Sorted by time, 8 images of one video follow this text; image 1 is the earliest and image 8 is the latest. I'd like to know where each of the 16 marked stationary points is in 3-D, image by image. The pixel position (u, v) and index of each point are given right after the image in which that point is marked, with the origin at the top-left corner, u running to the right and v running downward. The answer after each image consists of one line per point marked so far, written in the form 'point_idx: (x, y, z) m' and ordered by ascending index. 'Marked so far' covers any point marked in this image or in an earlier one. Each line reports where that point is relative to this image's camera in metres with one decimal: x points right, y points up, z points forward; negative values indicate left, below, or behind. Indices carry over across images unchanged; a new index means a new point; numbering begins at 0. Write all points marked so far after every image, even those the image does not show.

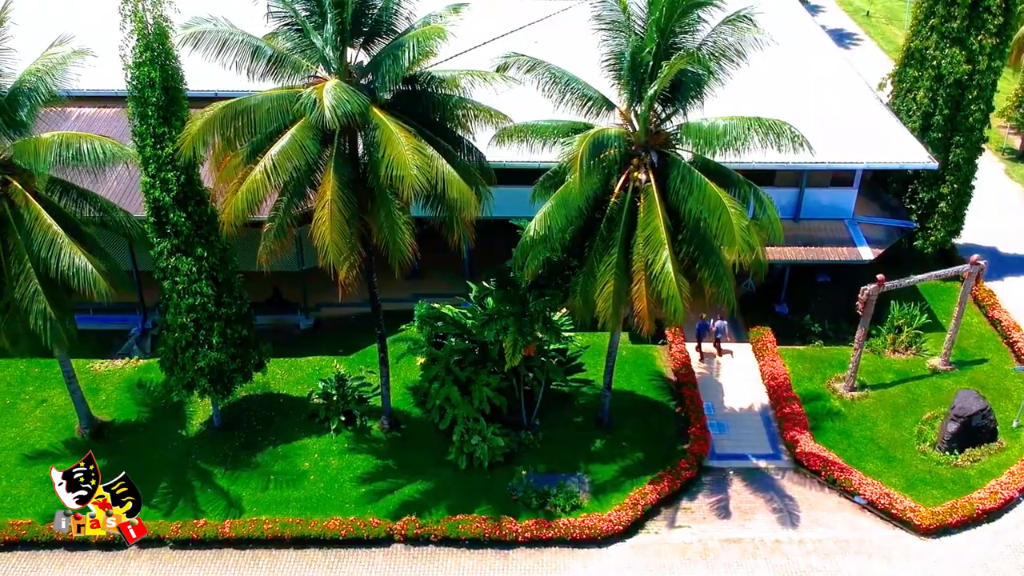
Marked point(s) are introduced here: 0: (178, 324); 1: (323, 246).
0: (-10.7, -1.2, +19.4) m
1: (-4.8, +1.0, +15.6) m
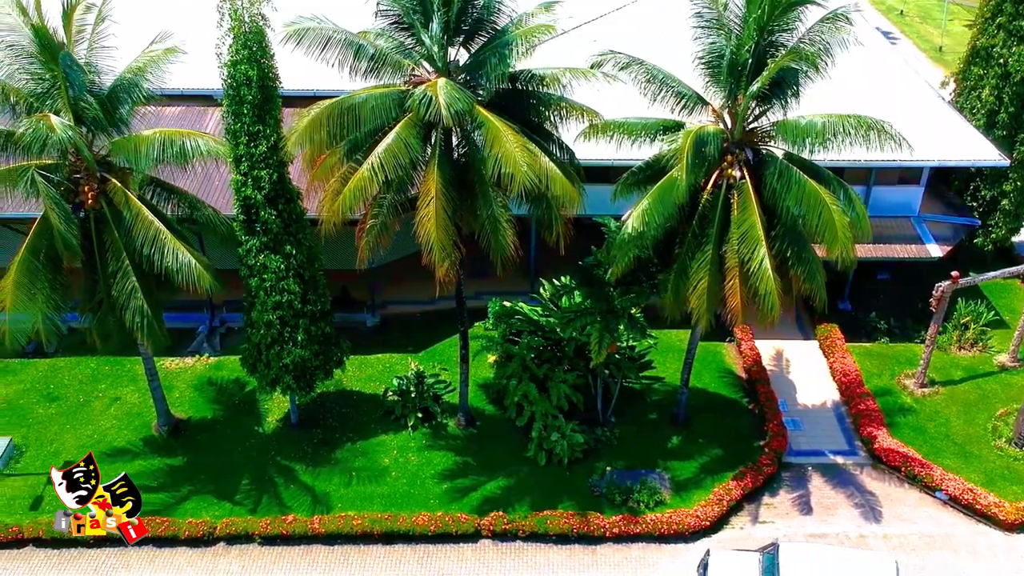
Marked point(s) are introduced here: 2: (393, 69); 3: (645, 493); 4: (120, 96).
0: (-8.0, -1.1, +19.5) m
1: (-2.1, +1.1, +15.7) m
2: (-3.2, +5.9, +16.3) m
3: (+4.2, -6.6, +19.5) m
4: (-10.7, +5.3, +16.8) m
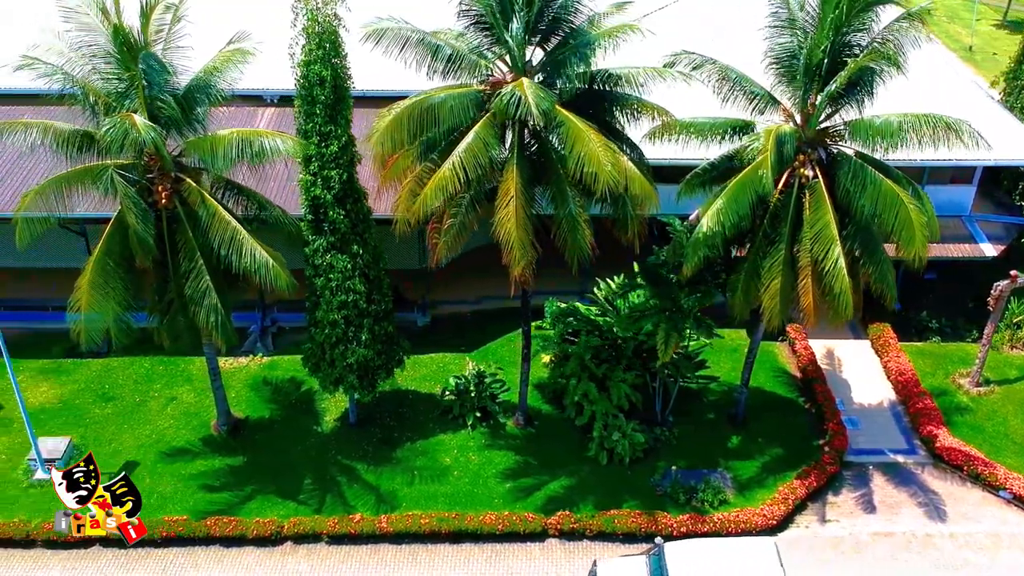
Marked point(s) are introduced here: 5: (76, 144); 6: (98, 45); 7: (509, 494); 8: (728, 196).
0: (-5.9, -1.1, +19.6) m
1: (-0.1, +1.1, +15.7) m
2: (-1.1, +5.9, +16.4) m
3: (+6.3, -6.6, +19.5) m
4: (-8.7, +5.3, +16.8) m
5: (-12.0, +4.0, +16.7) m
6: (-11.1, +6.6, +16.4) m
7: (-0.1, -6.8, +19.9) m
8: (+5.9, +2.5, +16.7) m
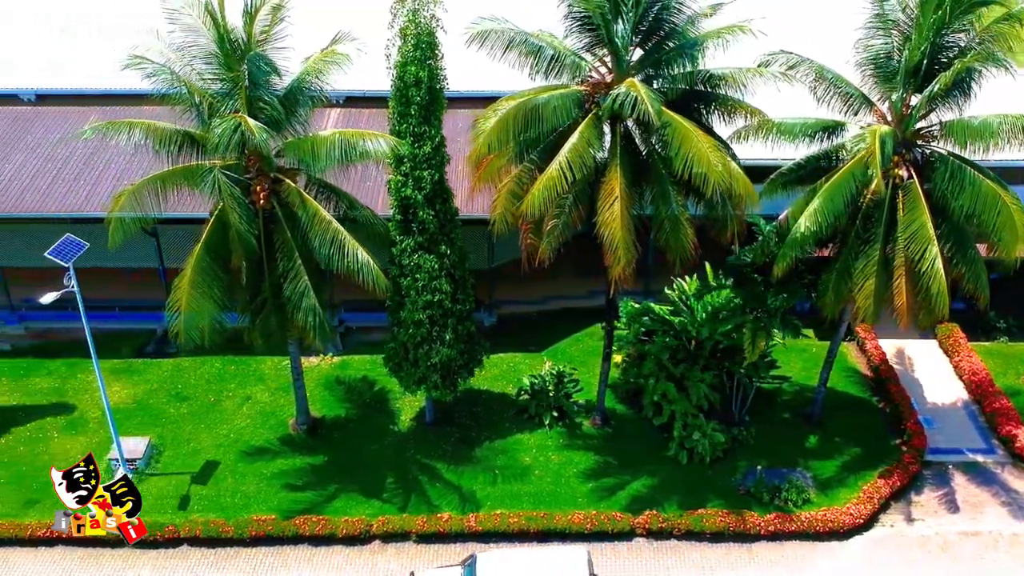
0: (-3.2, -1.1, +19.6) m
1: (+2.7, +1.1, +15.7) m
2: (+1.6, +5.9, +16.4) m
3: (+9.0, -6.6, +19.6) m
4: (-5.9, +5.3, +16.9) m
5: (-9.2, +4.0, +16.8) m
6: (-8.4, +6.6, +16.5) m
7: (+2.6, -6.8, +20.0) m
8: (+8.6, +2.5, +16.8) m
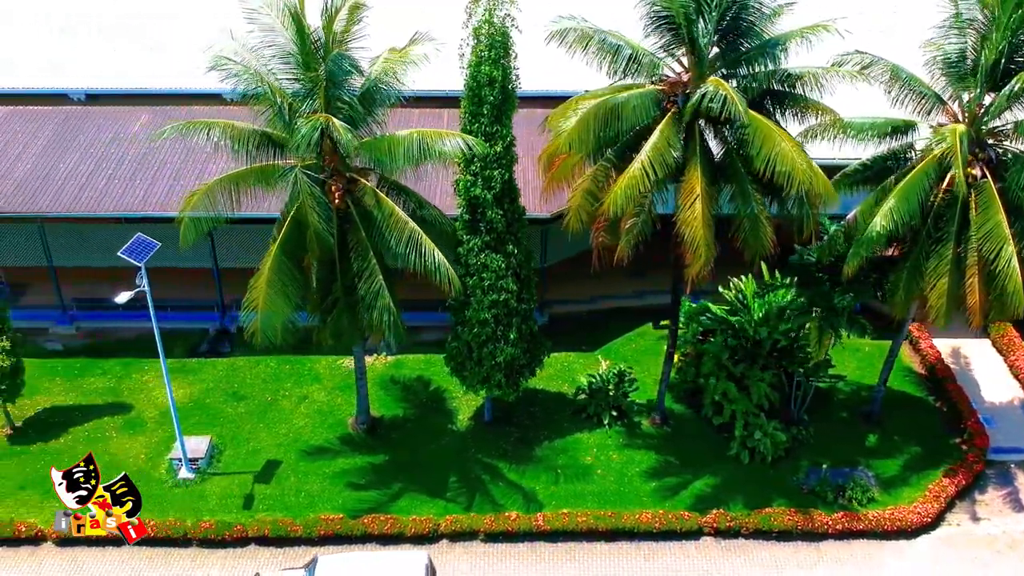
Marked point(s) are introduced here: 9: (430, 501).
0: (-1.1, -1.0, +19.7) m
1: (+4.8, +1.2, +15.8) m
2: (+3.7, +5.9, +16.4) m
3: (+11.2, -6.5, +19.6) m
4: (-3.8, +5.3, +16.9) m
5: (-7.1, +4.0, +16.8) m
6: (-6.2, +6.6, +16.5) m
7: (+4.7, -6.7, +20.0) m
8: (+10.8, +2.6, +16.8) m
9: (-2.7, -7.0, +19.9) m
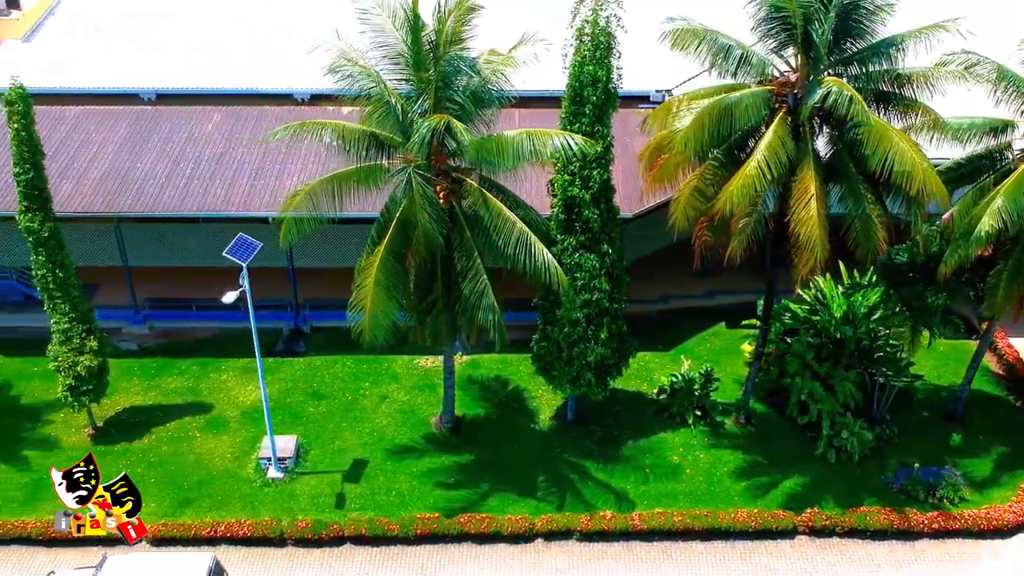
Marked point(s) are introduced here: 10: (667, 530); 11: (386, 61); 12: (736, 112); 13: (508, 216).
0: (+1.9, -1.0, +19.7) m
1: (+7.8, +1.2, +15.8) m
2: (+6.7, +5.9, +16.5) m
3: (+14.2, -6.5, +19.6) m
4: (-0.8, +5.3, +17.0) m
5: (-4.1, +4.0, +16.8) m
6: (-3.3, +6.6, +16.5) m
7: (+7.7, -6.7, +20.0) m
8: (+13.8, +2.6, +16.8) m
9: (+0.3, -7.0, +20.0) m
10: (+4.8, -7.5, +19.0) m
11: (-3.5, +6.2, +16.7) m
12: (+5.9, +4.6, +16.0) m
13: (-0.1, +2.0, +16.8) m
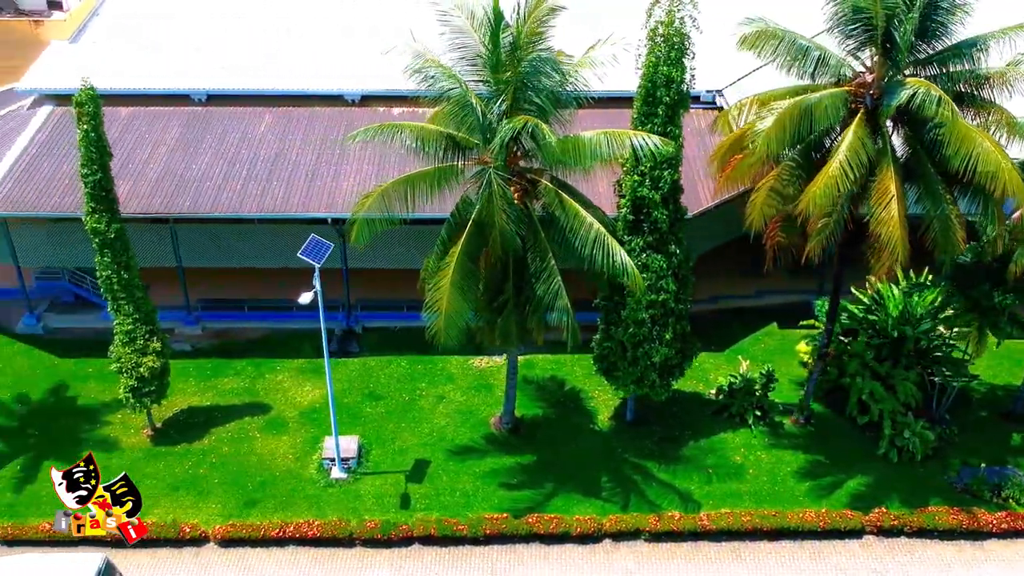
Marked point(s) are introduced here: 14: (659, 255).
0: (+4.0, -1.0, +19.7) m
1: (+9.9, +1.2, +15.8) m
2: (+8.8, +5.9, +16.5) m
3: (+16.3, -6.5, +19.7) m
4: (+1.3, +5.3, +17.0) m
5: (-2.0, +4.0, +16.8) m
6: (-1.1, +6.6, +16.6) m
7: (+9.9, -6.7, +20.1) m
8: (+15.9, +2.6, +16.8) m
9: (+2.4, -7.0, +20.0) m
10: (+7.0, -7.6, +19.0) m
11: (-1.3, +6.2, +16.7) m
12: (+8.1, +4.6, +16.0) m
13: (+2.0, +2.0, +16.9) m
14: (+4.7, +1.0, +19.1) m
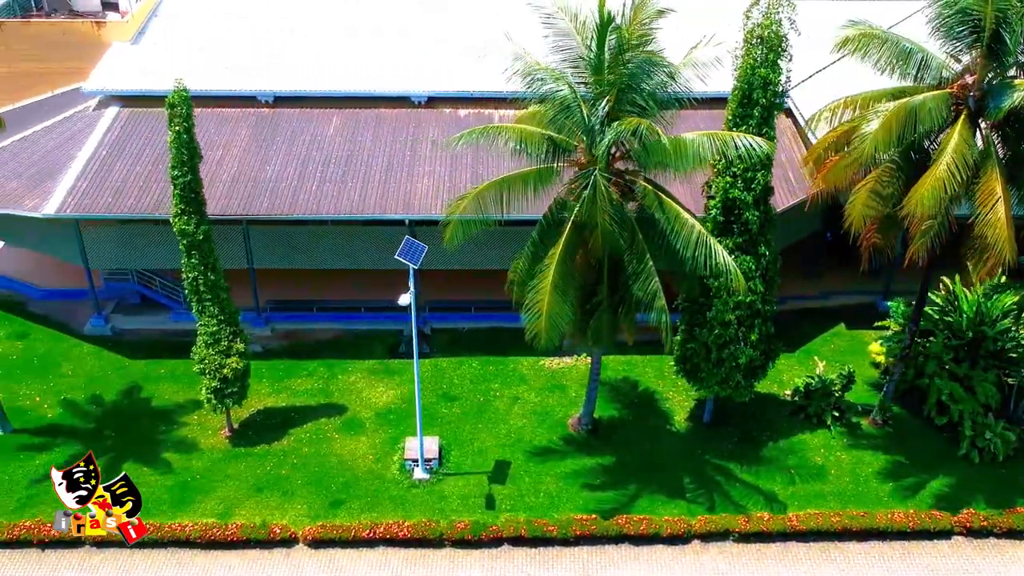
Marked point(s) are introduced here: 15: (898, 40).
0: (+6.9, -1.1, +19.8) m
1: (+12.7, +1.1, +15.9) m
2: (+11.7, +5.9, +16.5) m
3: (+19.1, -6.6, +19.7) m
4: (+4.1, +5.2, +17.0) m
5: (+0.8, +3.9, +16.9) m
6: (+1.7, +6.6, +16.6) m
7: (+12.7, -6.8, +20.1) m
8: (+18.7, +2.5, +16.9) m
9: (+5.3, -7.0, +20.0) m
10: (+9.8, -7.6, +19.0) m
11: (+1.5, +6.2, +16.7) m
12: (+10.9, +4.6, +16.1) m
13: (+4.8, +1.9, +16.9) m
14: (+7.5, +1.0, +19.2) m
15: (+10.5, +6.8, +16.5) m
